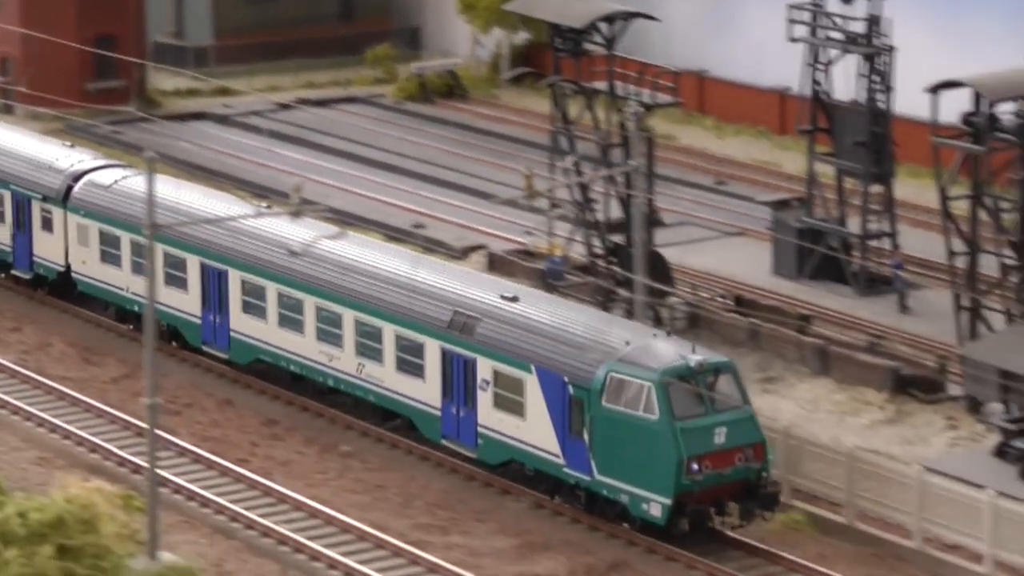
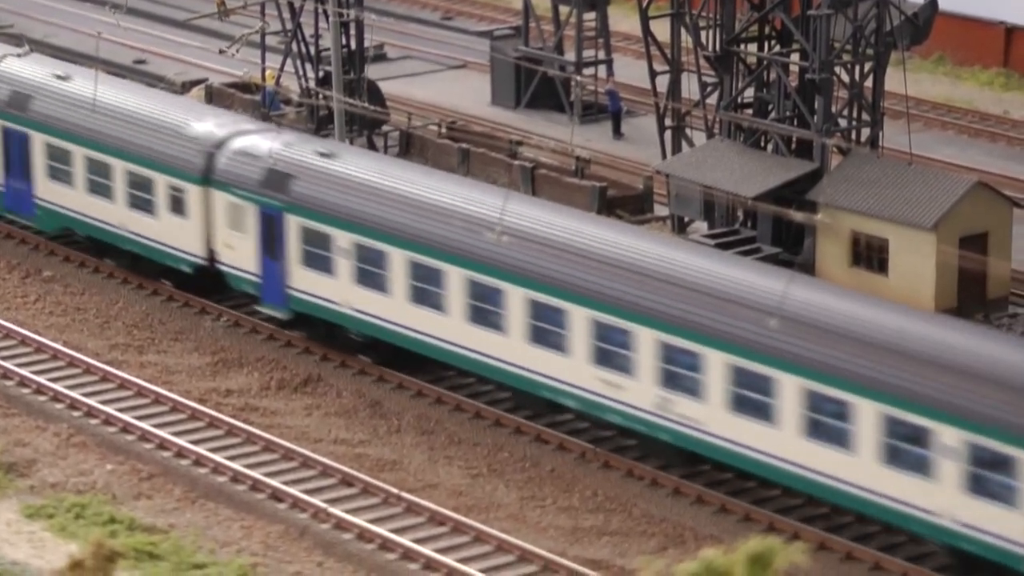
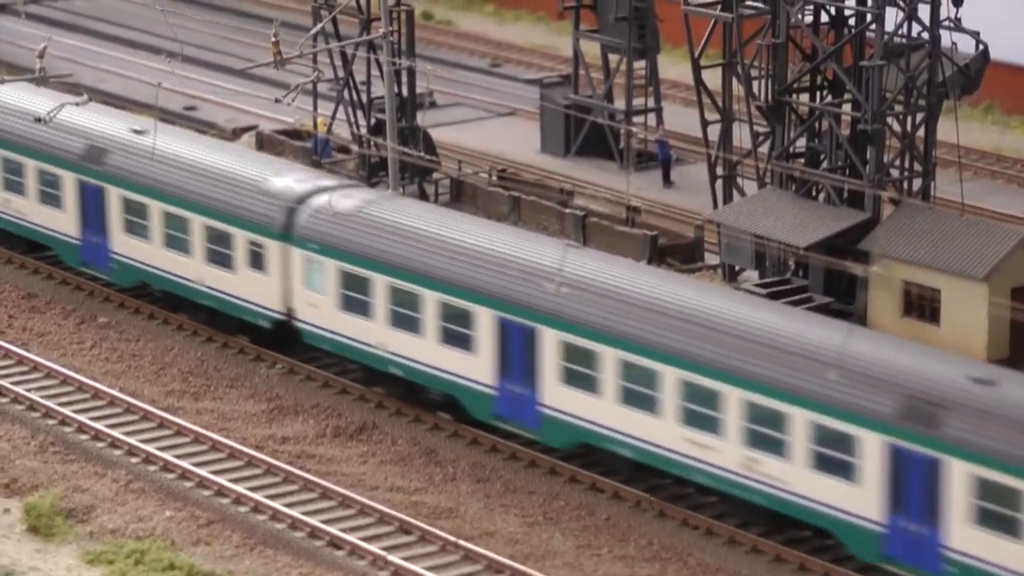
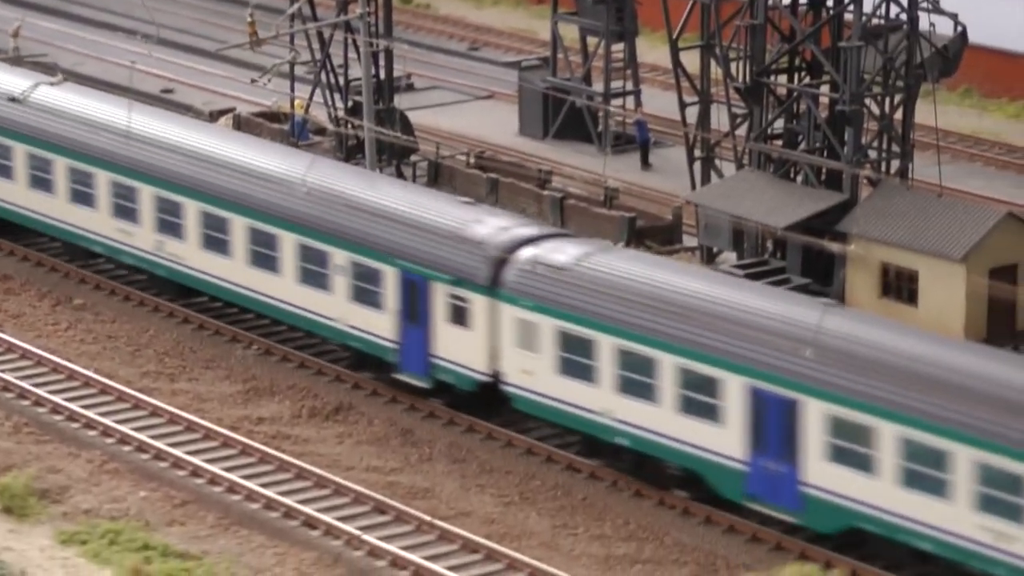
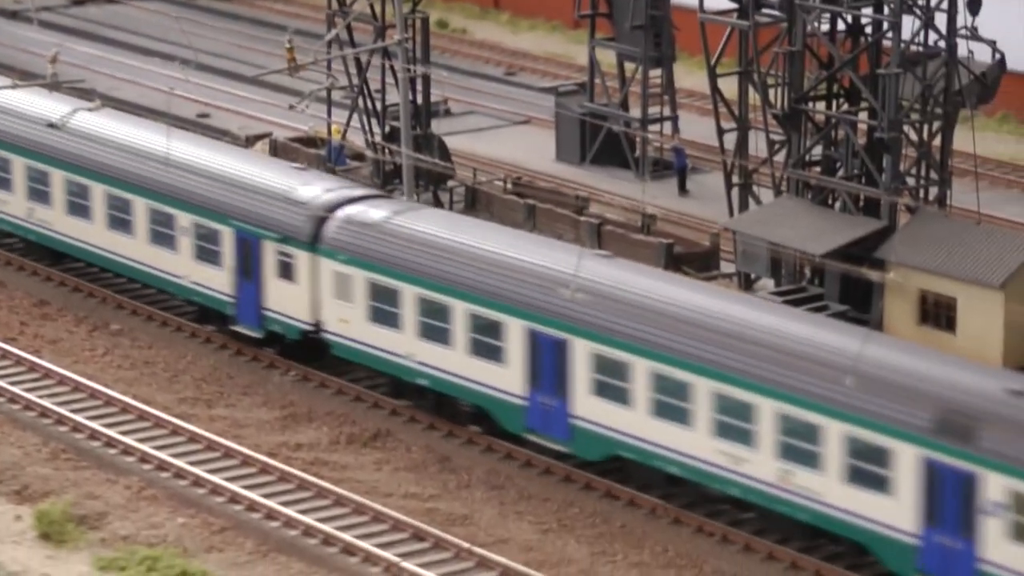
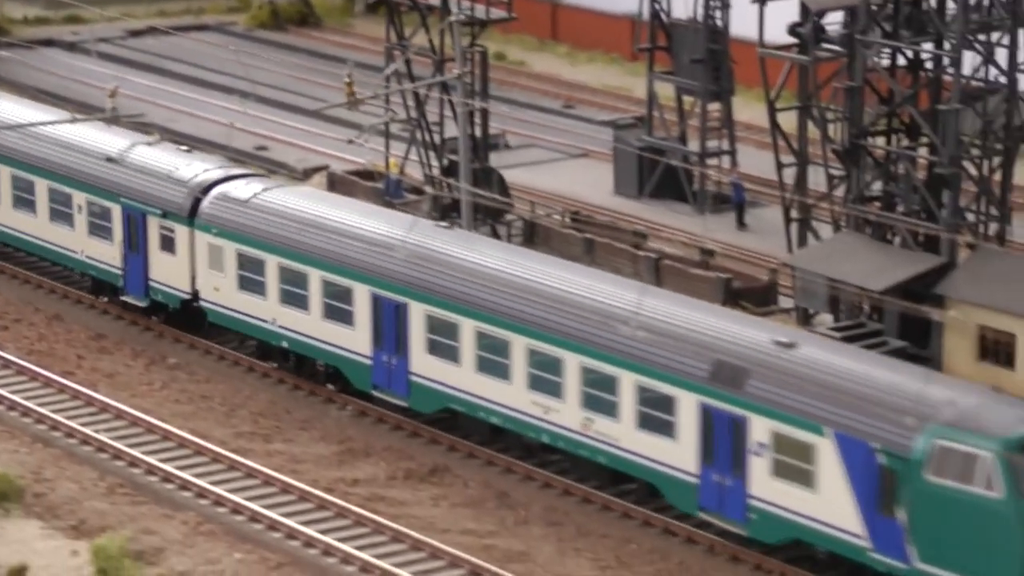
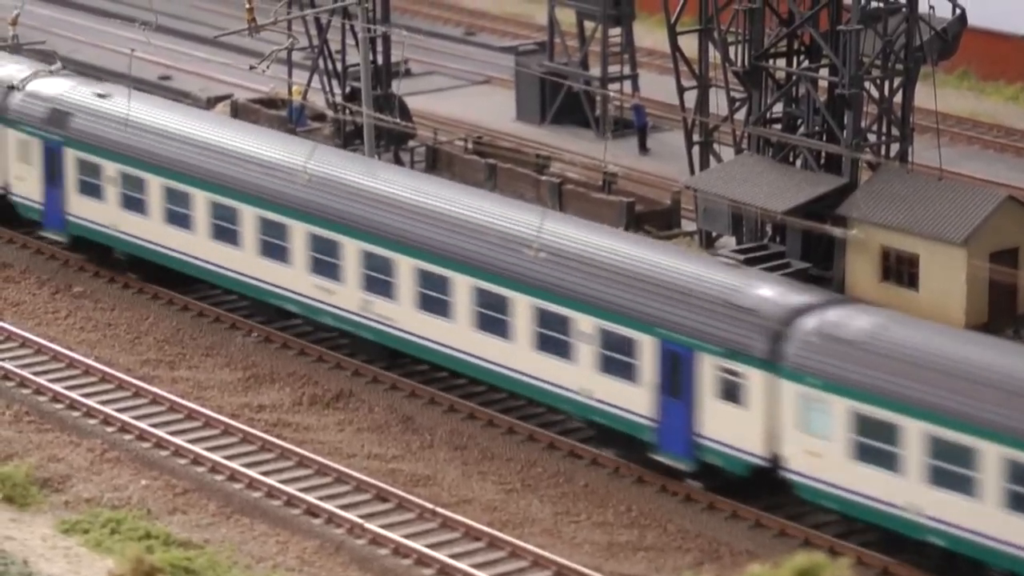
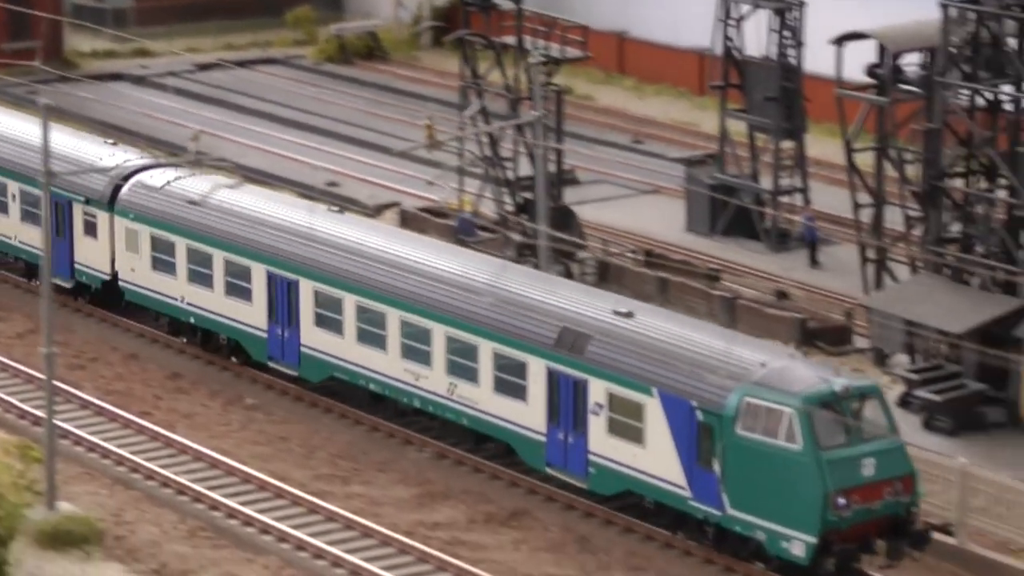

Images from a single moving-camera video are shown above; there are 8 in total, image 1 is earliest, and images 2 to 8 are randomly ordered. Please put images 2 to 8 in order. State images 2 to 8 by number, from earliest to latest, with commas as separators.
8, 6, 5, 4, 2, 7, 3
